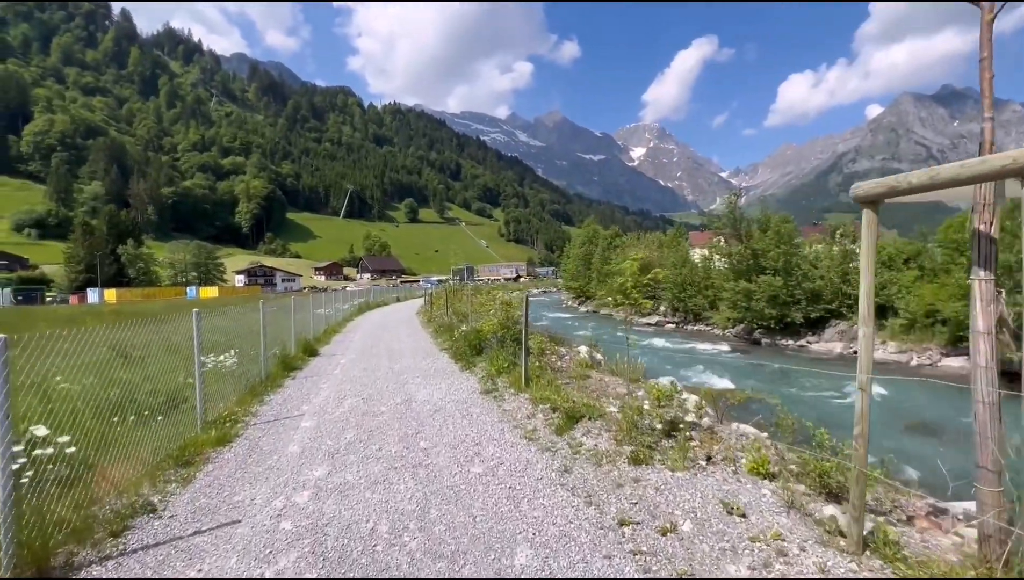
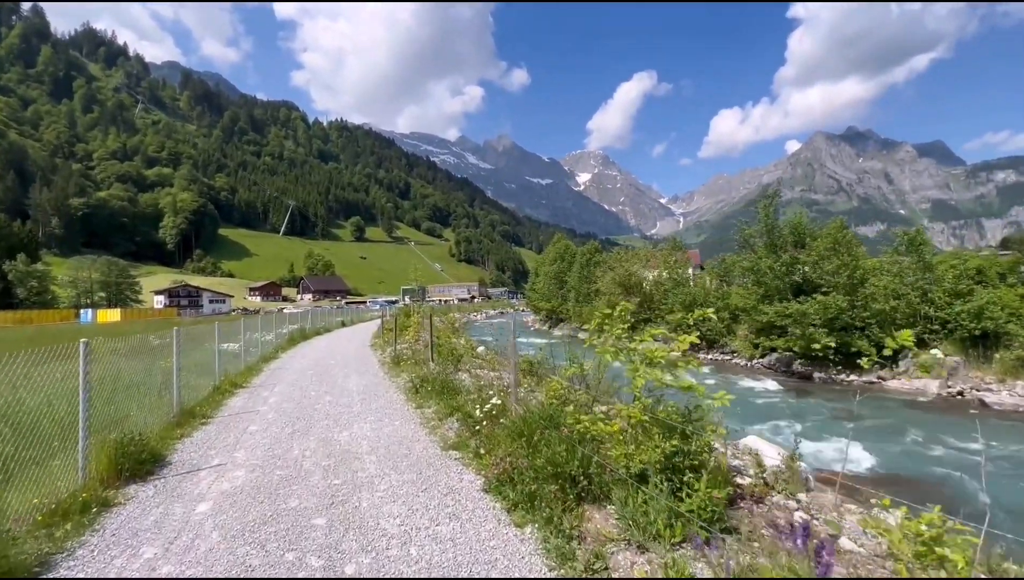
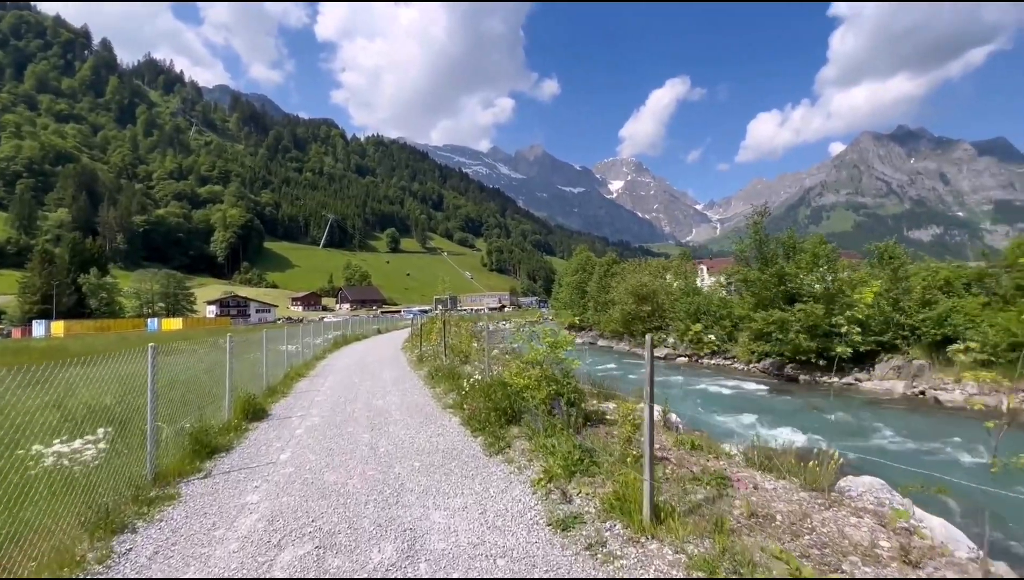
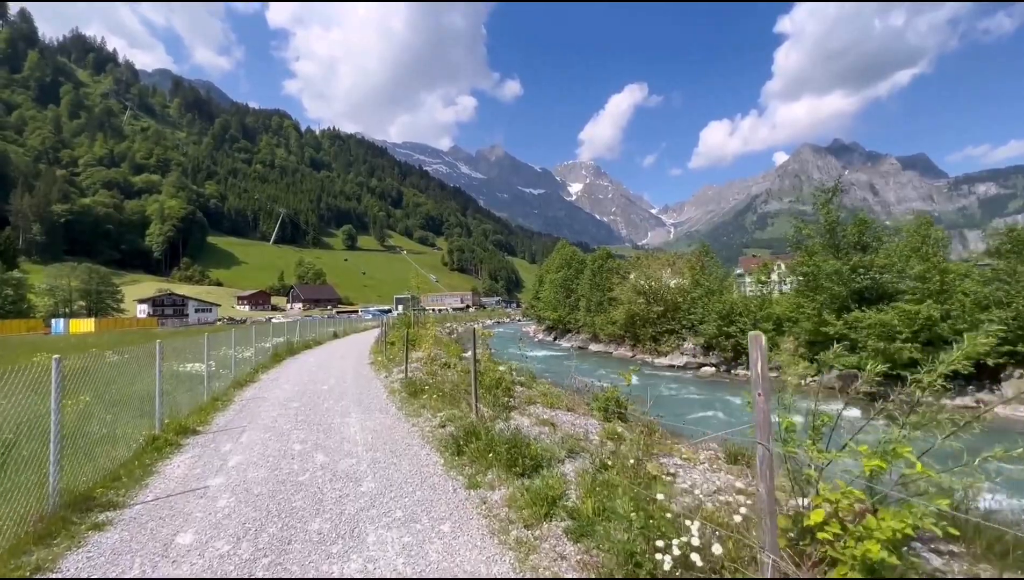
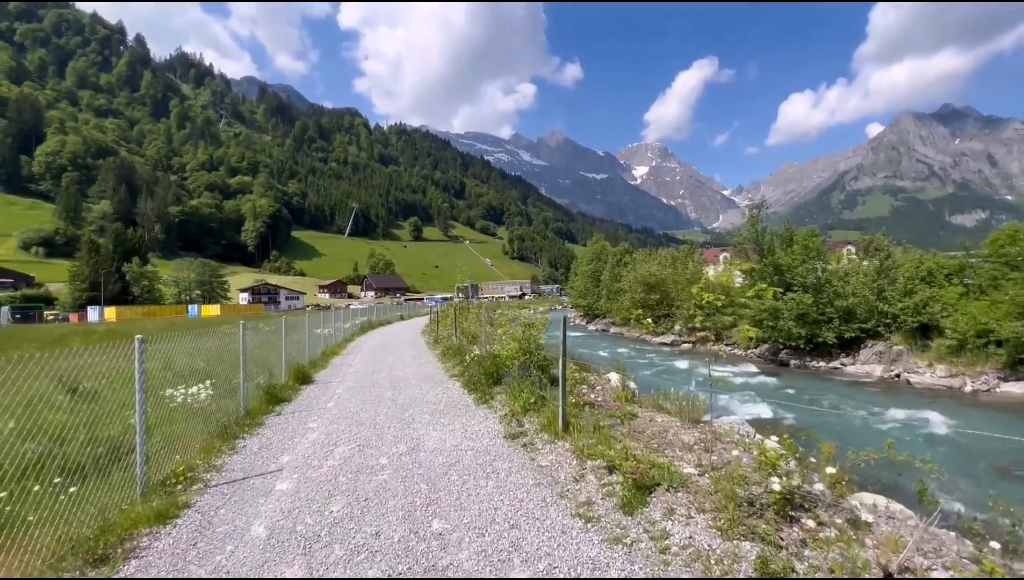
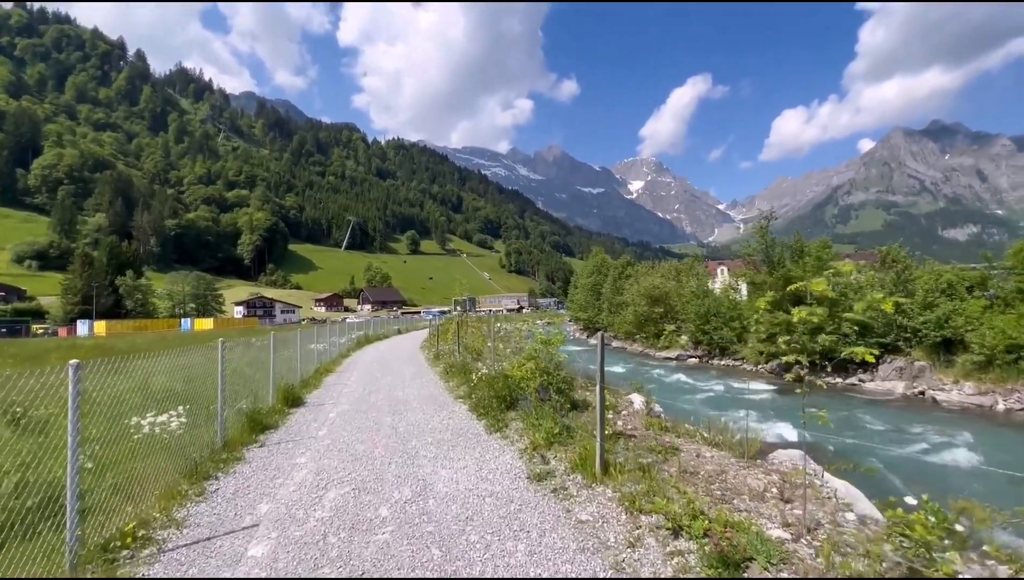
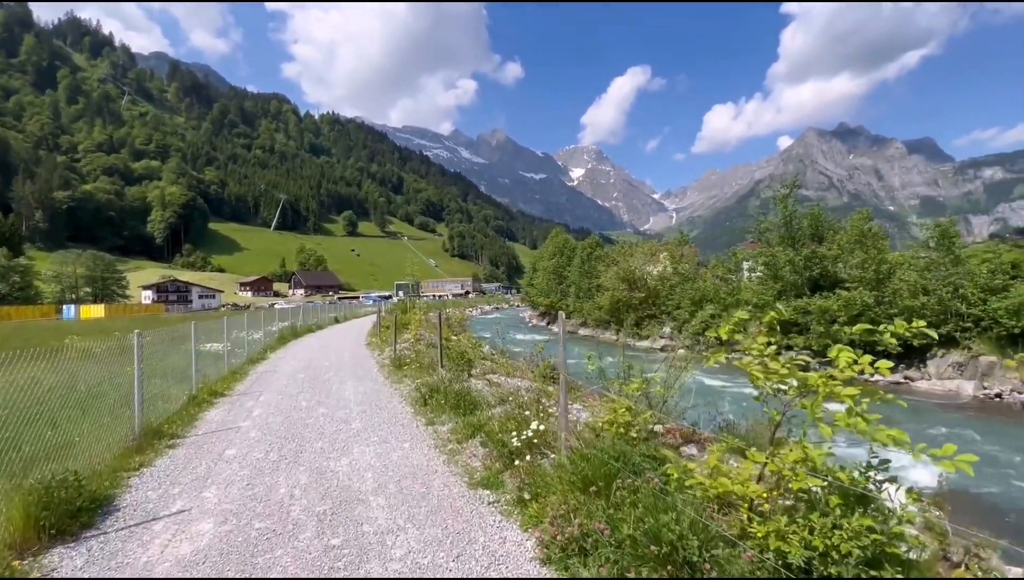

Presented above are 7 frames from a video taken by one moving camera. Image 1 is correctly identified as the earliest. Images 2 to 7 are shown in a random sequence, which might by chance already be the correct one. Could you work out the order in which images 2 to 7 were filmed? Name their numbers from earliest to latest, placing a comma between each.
5, 6, 3, 2, 7, 4
